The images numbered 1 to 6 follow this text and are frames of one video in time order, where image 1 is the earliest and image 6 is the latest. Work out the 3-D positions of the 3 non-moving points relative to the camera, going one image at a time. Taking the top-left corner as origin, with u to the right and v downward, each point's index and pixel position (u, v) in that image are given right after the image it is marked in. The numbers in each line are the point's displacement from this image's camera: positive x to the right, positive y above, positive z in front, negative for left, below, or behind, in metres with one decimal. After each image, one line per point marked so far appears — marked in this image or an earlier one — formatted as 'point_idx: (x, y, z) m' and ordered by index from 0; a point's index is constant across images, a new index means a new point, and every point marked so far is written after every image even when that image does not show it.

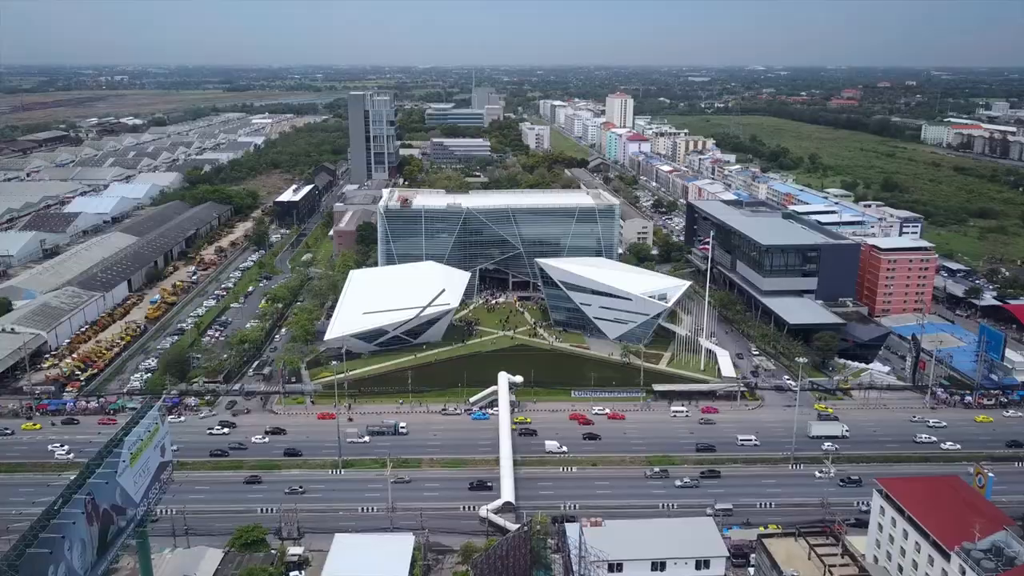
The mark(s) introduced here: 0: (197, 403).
0: (-7.7, -2.8, +19.4) m
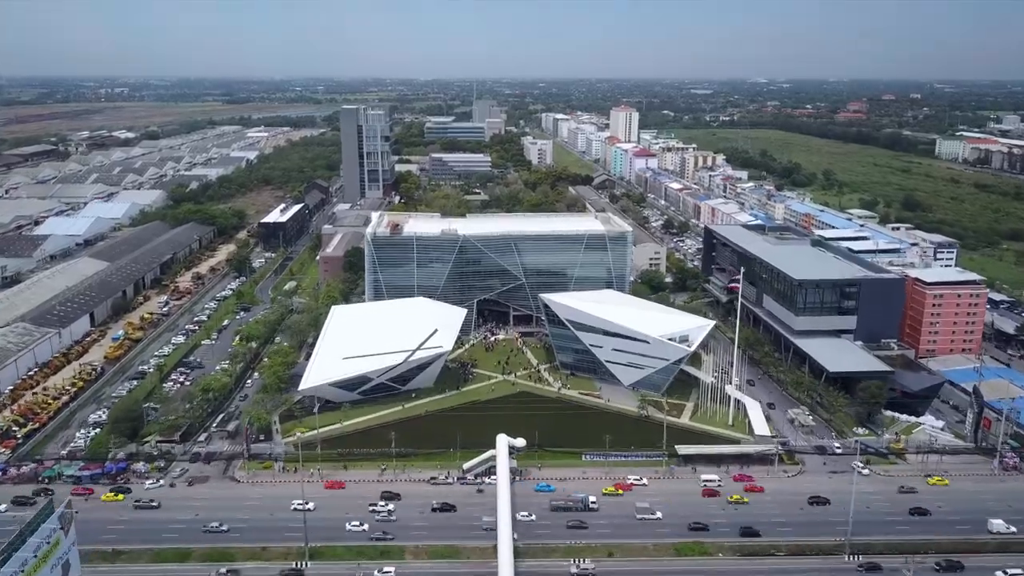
0: (-7.6, -3.8, +16.7) m
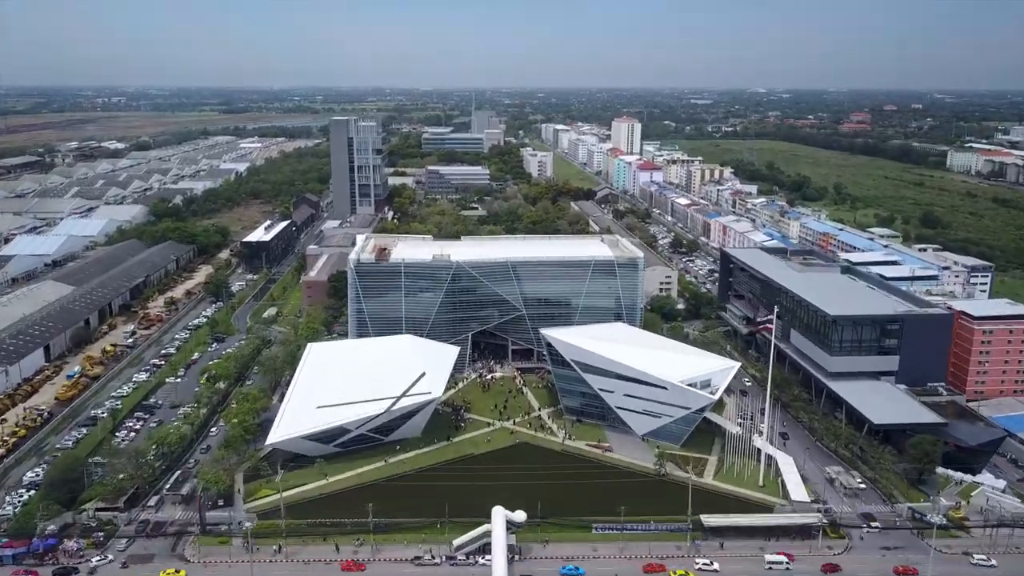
0: (-7.7, -4.6, +14.2) m
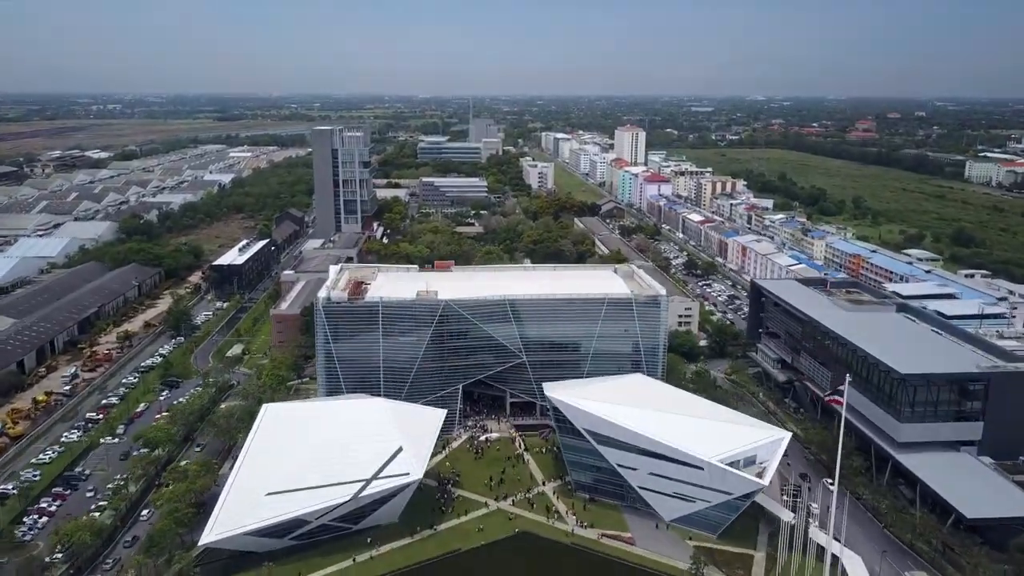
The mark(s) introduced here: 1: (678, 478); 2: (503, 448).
0: (-7.7, -5.5, +10.7) m
1: (+3.0, -3.5, +14.6) m
2: (-0.2, -3.7, +18.2) m
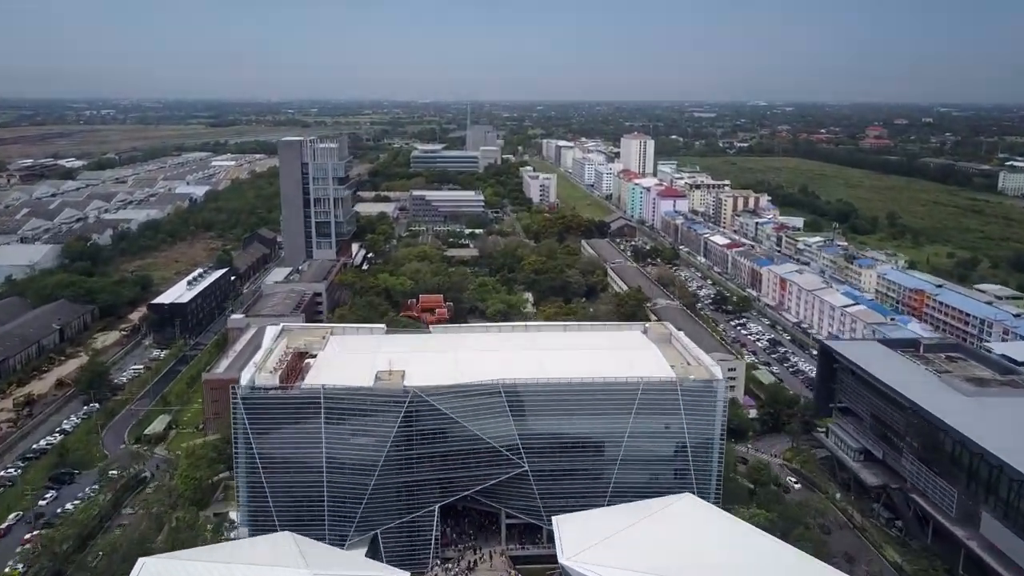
0: (-7.7, -6.9, +5.3) m
1: (+3.0, -4.8, +9.2) m
2: (-0.2, -5.0, +12.8) m
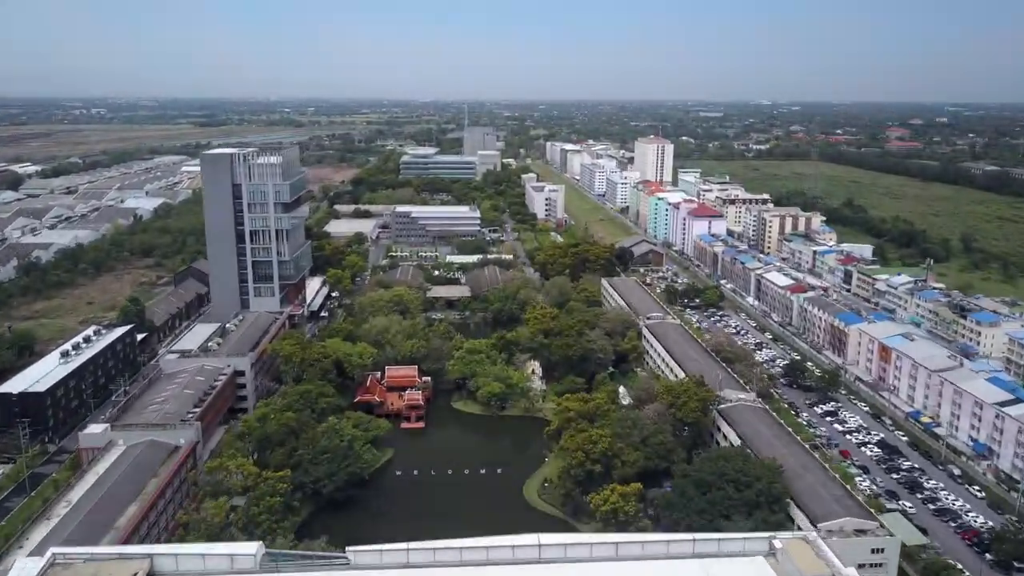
0: (-7.8, -8.8, -3.0) m
1: (+3.0, -6.8, +1.0) m
2: (-0.3, -7.0, +4.6) m
